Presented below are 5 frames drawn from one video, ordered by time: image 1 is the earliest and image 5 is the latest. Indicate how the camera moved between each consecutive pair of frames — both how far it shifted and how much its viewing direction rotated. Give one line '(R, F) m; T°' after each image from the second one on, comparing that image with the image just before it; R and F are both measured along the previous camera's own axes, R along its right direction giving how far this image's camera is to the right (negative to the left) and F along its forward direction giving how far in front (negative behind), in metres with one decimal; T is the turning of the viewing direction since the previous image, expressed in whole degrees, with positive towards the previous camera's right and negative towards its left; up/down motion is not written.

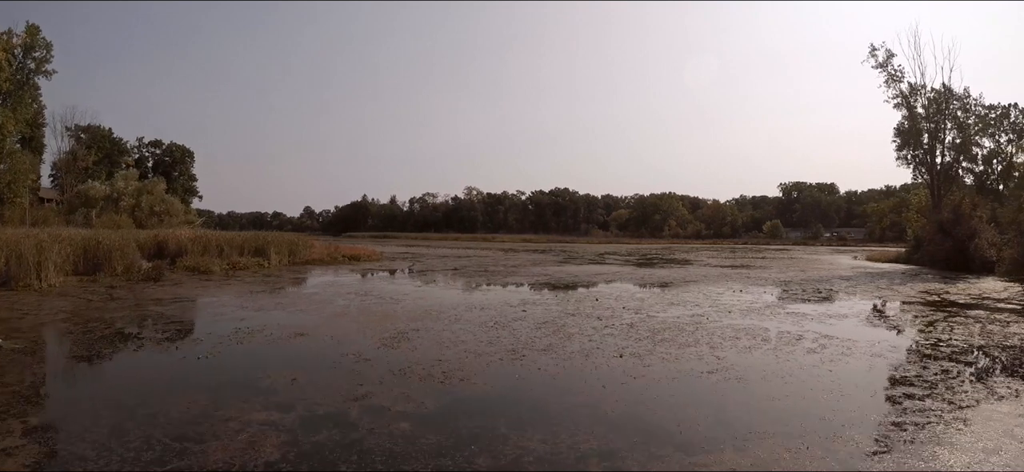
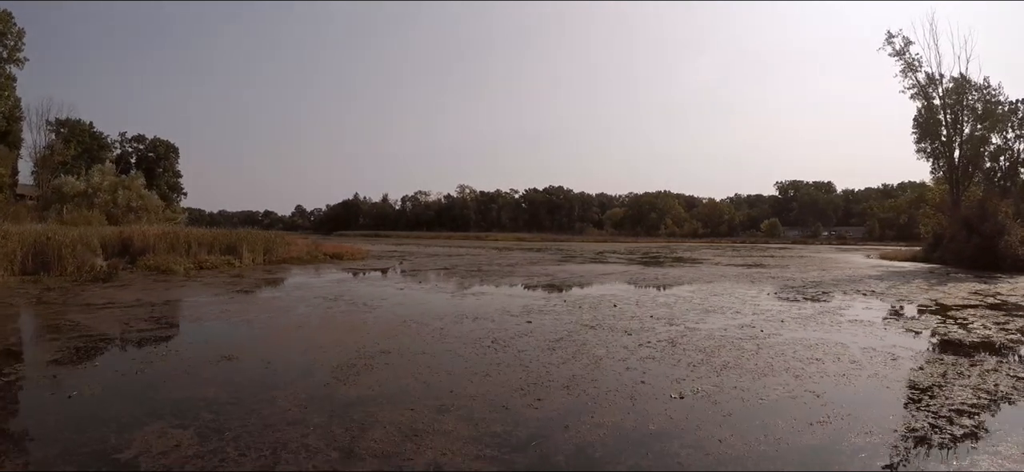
(-0.2, +3.1) m; +1°
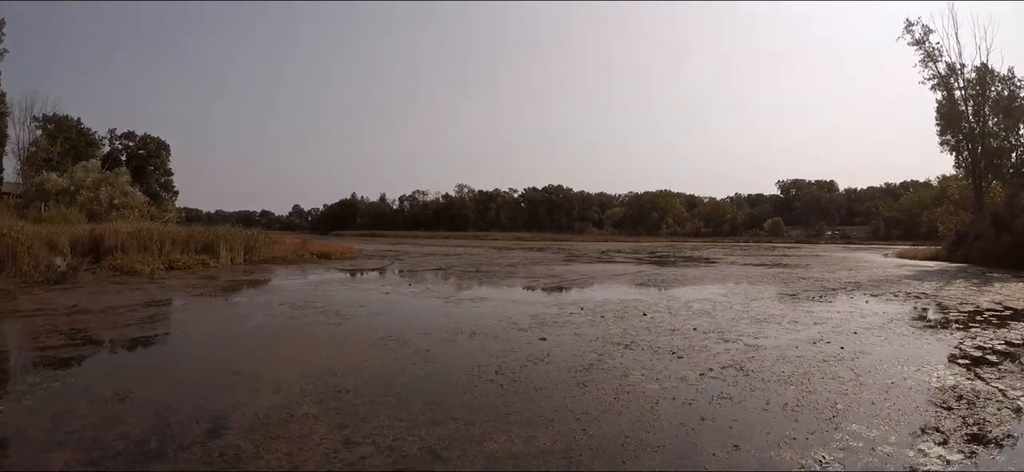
(-0.2, +2.6) m; 0°
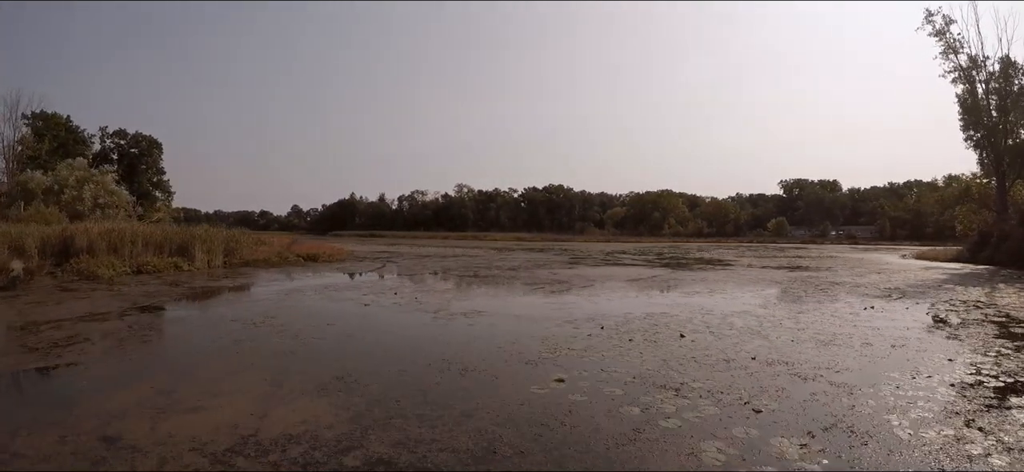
(-0.1, +2.3) m; 0°
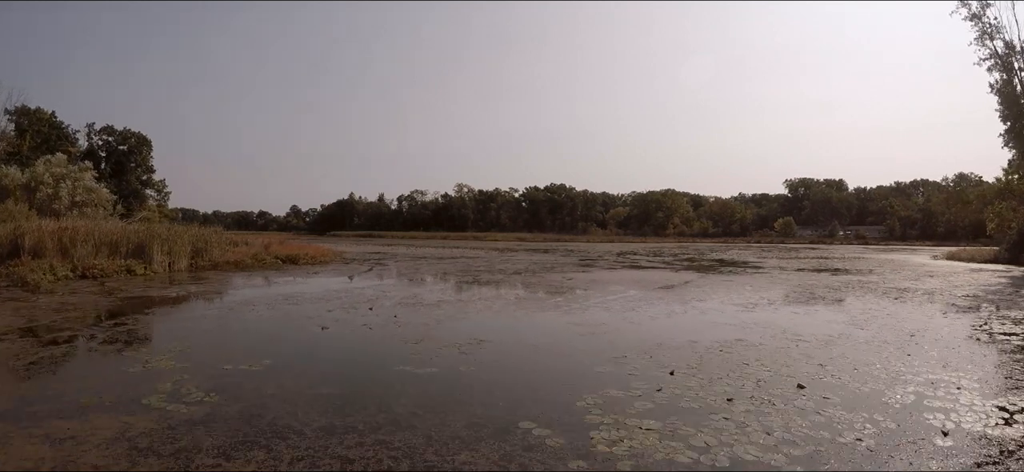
(-0.2, +3.4) m; 0°
